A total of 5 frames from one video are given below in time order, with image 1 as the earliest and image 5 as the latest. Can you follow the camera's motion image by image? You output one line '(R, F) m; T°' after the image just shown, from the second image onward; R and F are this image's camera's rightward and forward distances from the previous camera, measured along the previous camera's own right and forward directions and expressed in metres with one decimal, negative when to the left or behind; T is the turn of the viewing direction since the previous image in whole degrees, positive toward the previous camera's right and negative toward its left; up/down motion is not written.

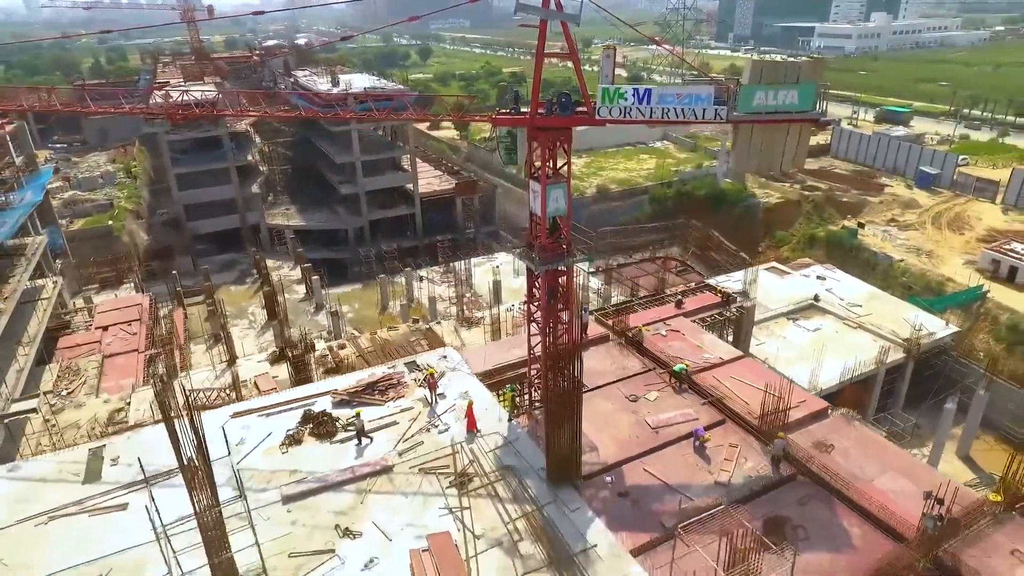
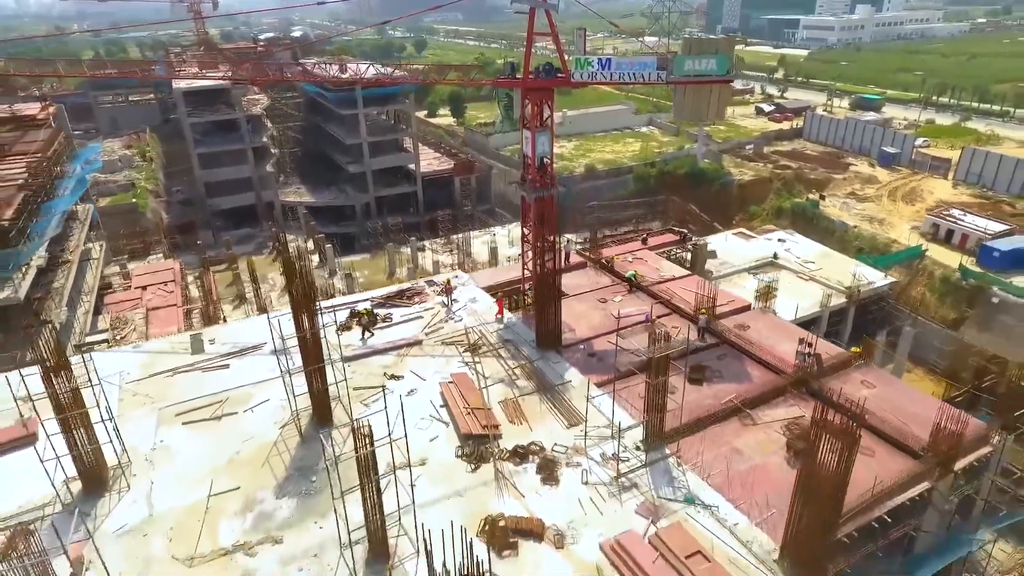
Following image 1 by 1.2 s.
(-0.1, -5.1) m; +1°
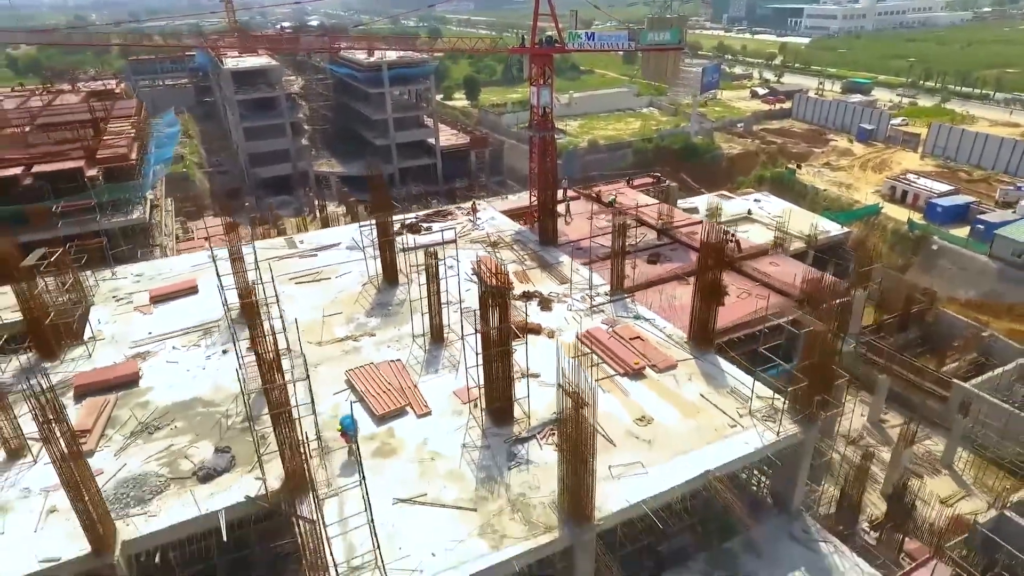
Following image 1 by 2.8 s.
(0.0, -7.2) m; -1°
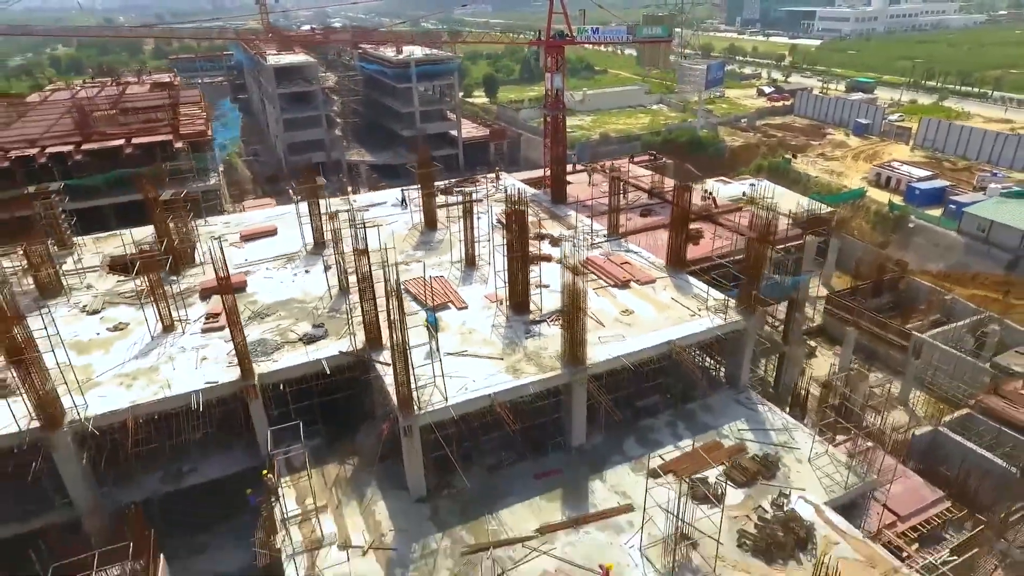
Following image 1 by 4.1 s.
(-0.1, -5.5) m; -1°
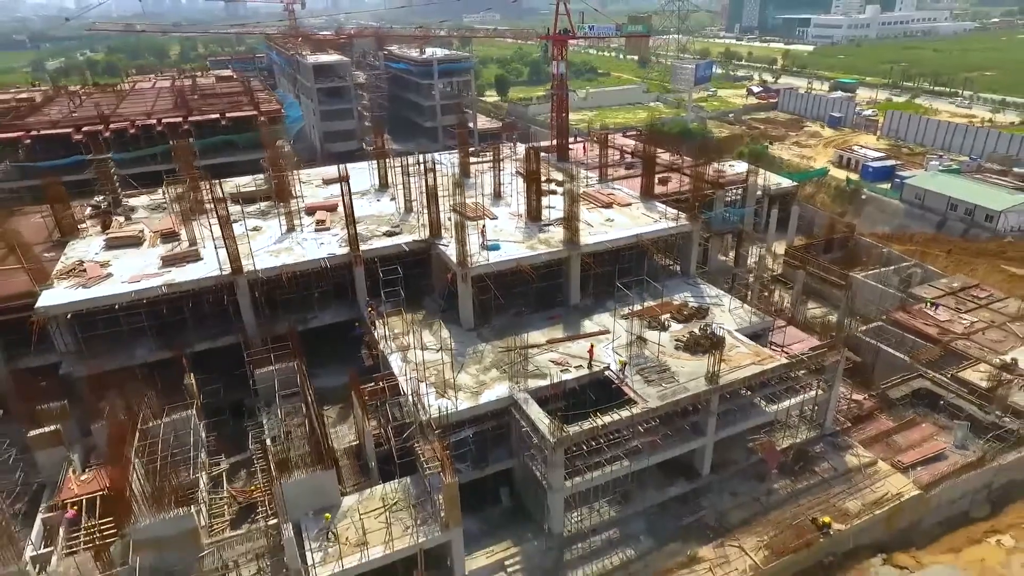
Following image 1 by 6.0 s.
(-0.5, -9.1) m; 0°
